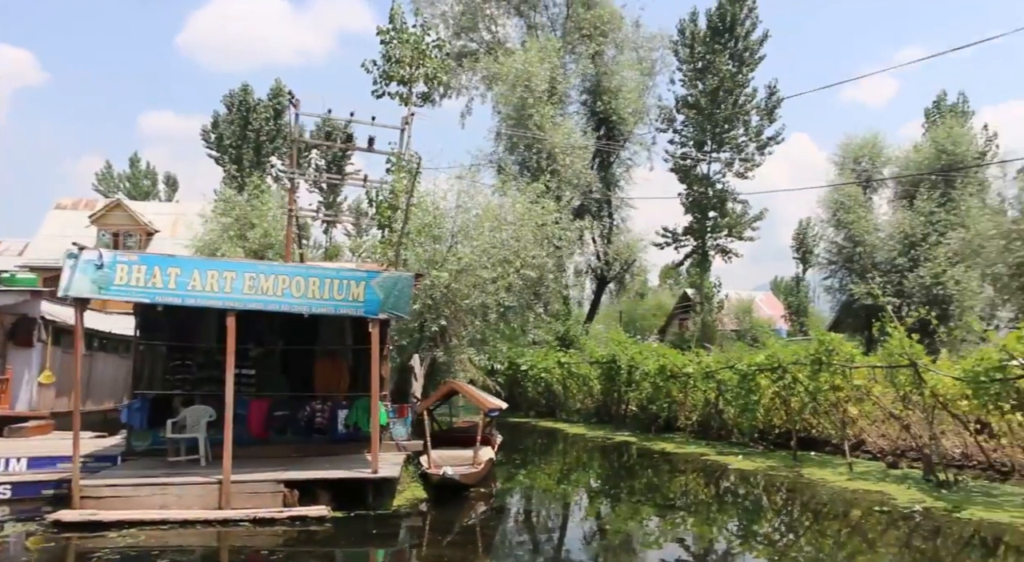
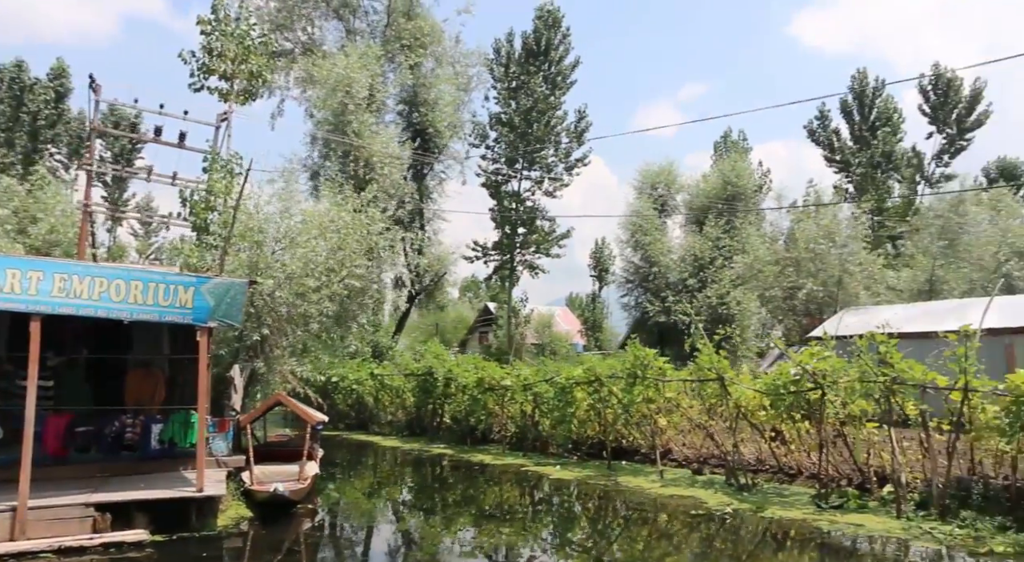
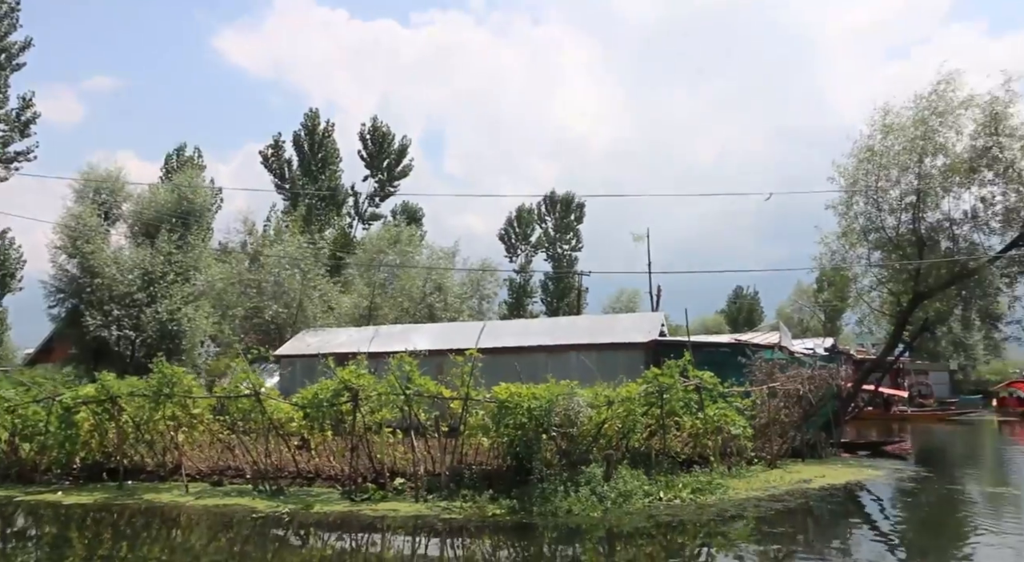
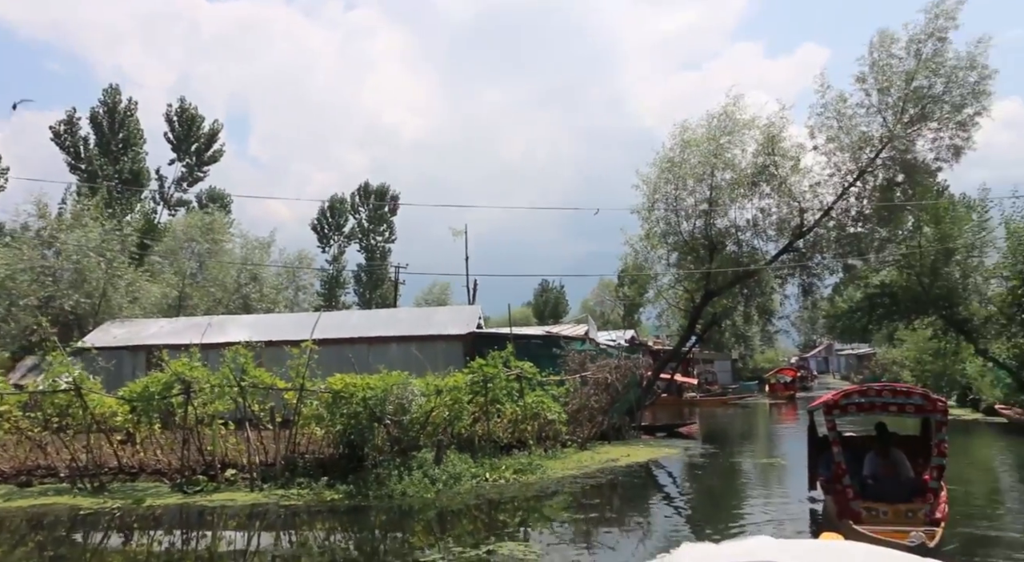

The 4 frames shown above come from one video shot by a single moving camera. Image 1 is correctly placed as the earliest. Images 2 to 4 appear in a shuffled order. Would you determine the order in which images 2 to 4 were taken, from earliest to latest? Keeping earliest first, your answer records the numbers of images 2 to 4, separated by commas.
2, 3, 4
